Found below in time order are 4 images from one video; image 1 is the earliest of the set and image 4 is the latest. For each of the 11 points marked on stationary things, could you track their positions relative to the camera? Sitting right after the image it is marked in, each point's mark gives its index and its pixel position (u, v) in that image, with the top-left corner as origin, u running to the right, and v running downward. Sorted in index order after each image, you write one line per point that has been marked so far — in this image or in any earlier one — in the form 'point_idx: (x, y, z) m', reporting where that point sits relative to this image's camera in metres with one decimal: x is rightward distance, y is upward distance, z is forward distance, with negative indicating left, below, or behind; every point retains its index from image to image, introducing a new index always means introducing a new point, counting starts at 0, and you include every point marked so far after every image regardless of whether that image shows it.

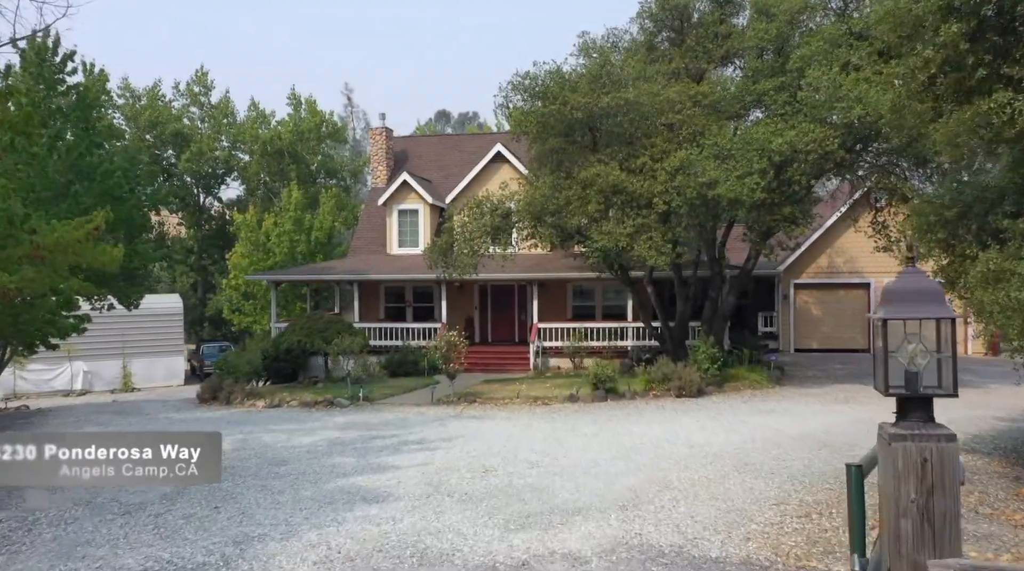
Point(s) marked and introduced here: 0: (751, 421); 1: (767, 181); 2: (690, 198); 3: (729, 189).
0: (+3.5, -2.0, +15.4) m
1: (+4.7, +1.9, +19.3) m
2: (+3.3, +1.6, +19.5) m
3: (+3.9, +1.7, +18.8) m
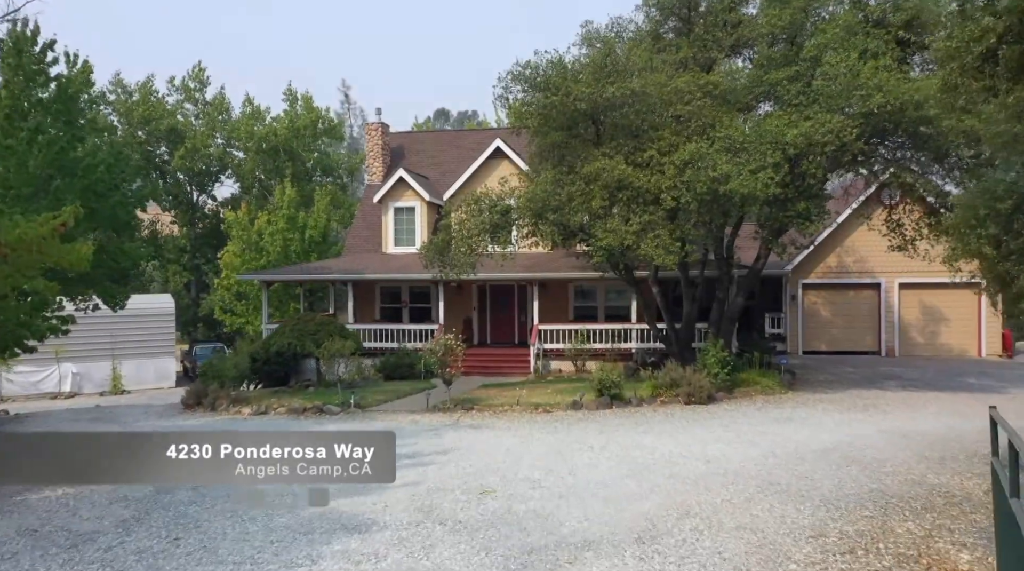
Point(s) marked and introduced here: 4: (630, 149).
0: (+3.5, -2.0, +14.3) m
1: (+4.7, +1.9, +18.3) m
2: (+3.3, +1.6, +18.5) m
3: (+3.9, +1.7, +17.8) m
4: (+2.2, +2.6, +19.9) m
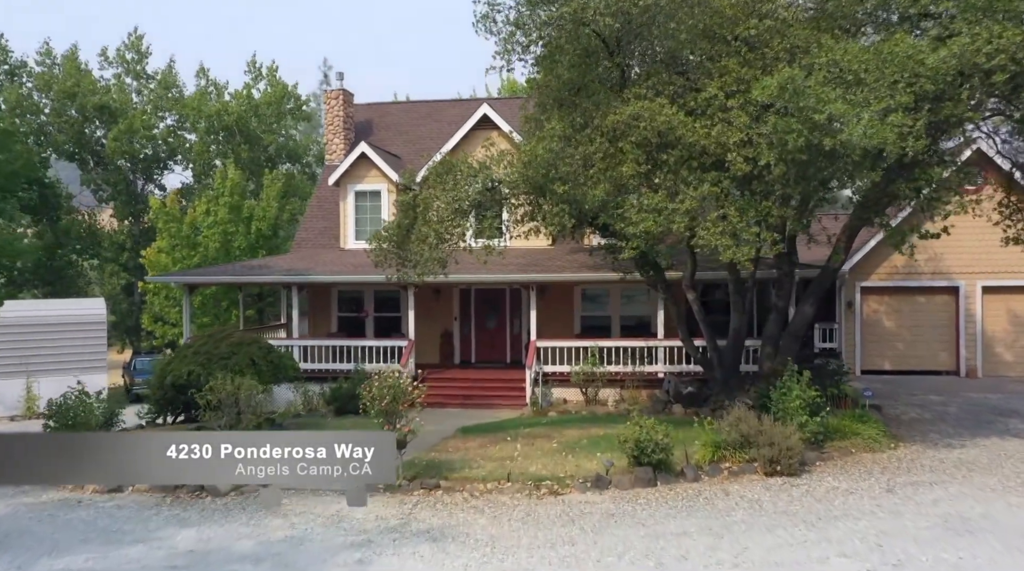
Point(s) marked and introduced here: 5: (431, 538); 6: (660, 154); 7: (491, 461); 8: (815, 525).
0: (+3.4, -2.1, +7.9) m
1: (+4.6, +1.8, +11.8) m
2: (+3.2, +1.5, +12.0) m
3: (+3.8, +1.6, +11.3) m
4: (+2.1, +2.5, +13.4) m
5: (-0.7, -2.2, +9.0) m
6: (+1.8, +1.6, +13.0) m
7: (-0.3, -2.2, +13.0) m
8: (+2.7, -2.1, +9.0) m
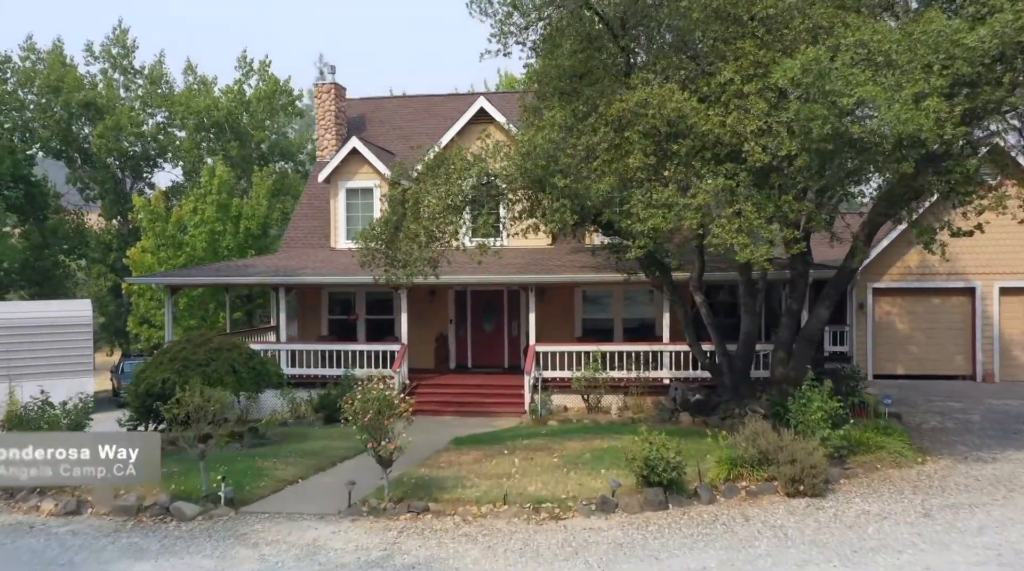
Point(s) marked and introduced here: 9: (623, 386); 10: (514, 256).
0: (+3.3, -2.1, +6.8) m
1: (+4.5, +1.8, +10.8) m
2: (+3.1, +1.5, +10.9) m
3: (+3.7, +1.6, +10.2) m
4: (+2.1, +2.5, +12.3) m
5: (-0.7, -2.2, +8.0) m
6: (+1.8, +1.6, +11.9) m
7: (-0.3, -2.2, +11.9) m
8: (+2.6, -2.1, +7.9) m
9: (+2.1, -1.9, +19.5) m
10: (+0.1, +0.6, +19.9) m
